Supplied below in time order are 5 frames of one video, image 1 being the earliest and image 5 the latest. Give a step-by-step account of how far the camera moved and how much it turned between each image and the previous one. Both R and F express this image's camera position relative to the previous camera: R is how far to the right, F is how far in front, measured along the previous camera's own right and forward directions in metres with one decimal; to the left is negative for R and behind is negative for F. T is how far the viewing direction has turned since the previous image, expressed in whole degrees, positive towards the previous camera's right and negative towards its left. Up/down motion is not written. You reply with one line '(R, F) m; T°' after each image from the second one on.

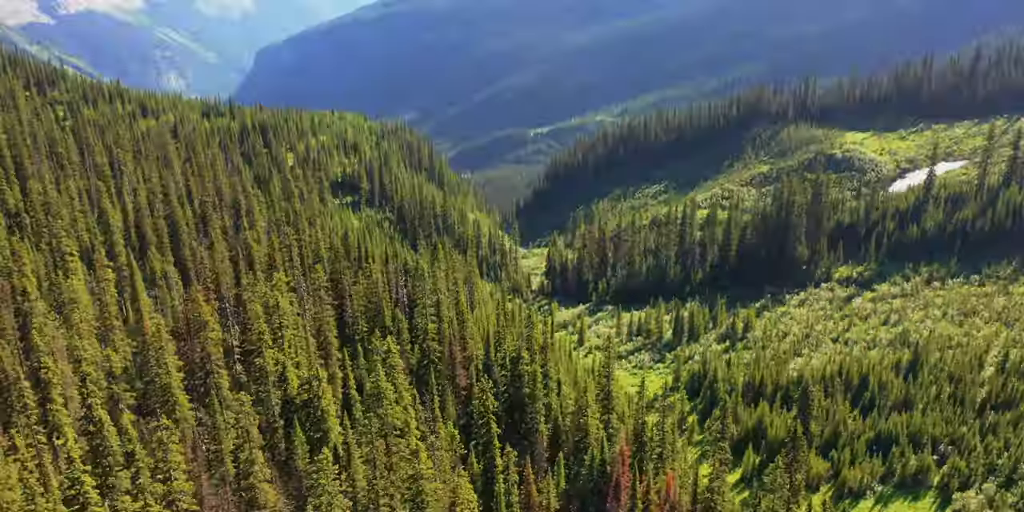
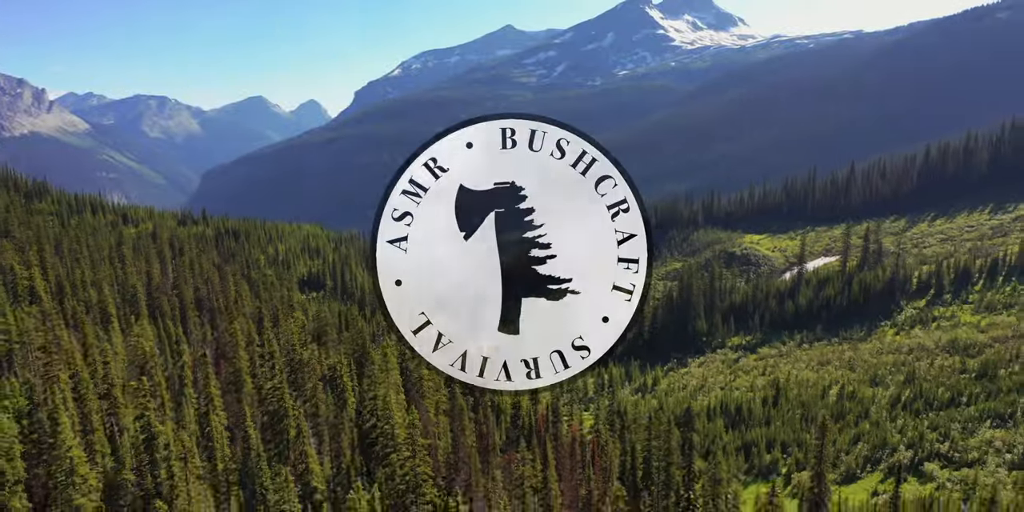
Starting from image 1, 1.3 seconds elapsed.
(-1.4, -27.7) m; +4°
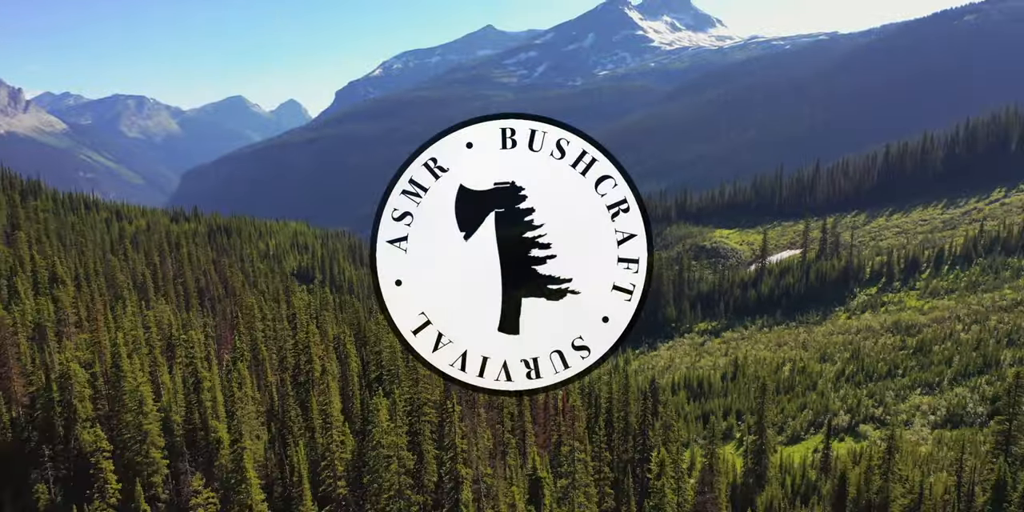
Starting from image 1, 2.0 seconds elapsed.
(0.0, -11.5) m; +1°
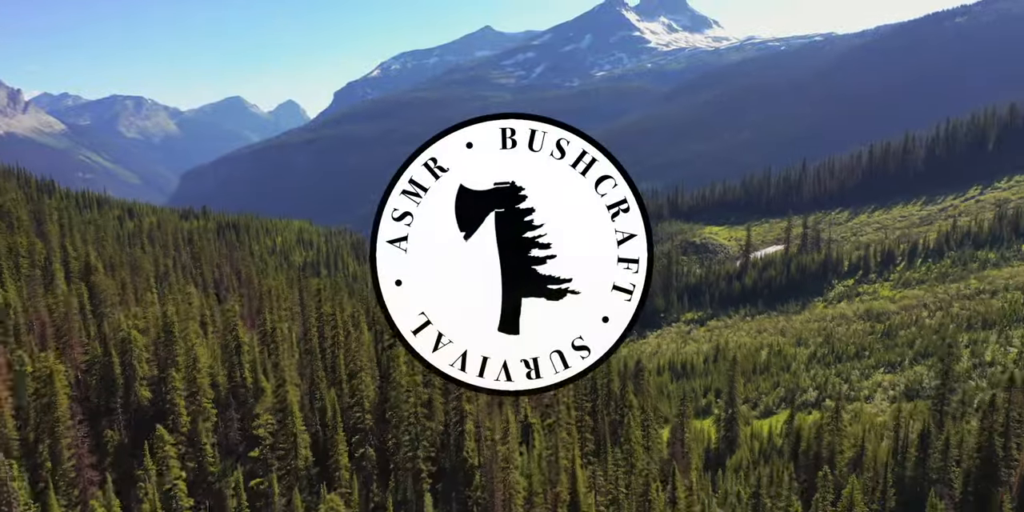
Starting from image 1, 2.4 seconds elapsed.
(+0.2, -10.5) m; 0°
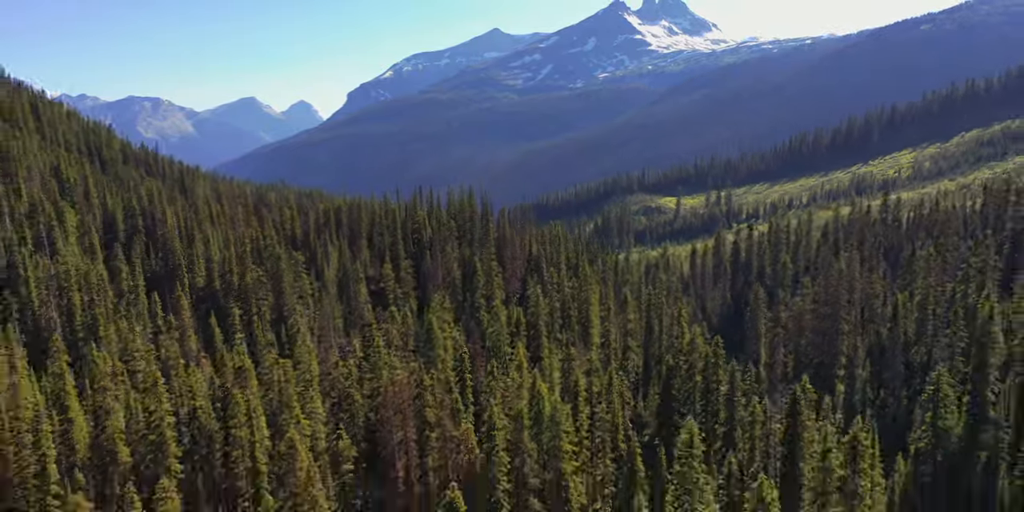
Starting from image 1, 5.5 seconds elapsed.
(+2.2, -90.1) m; 0°
